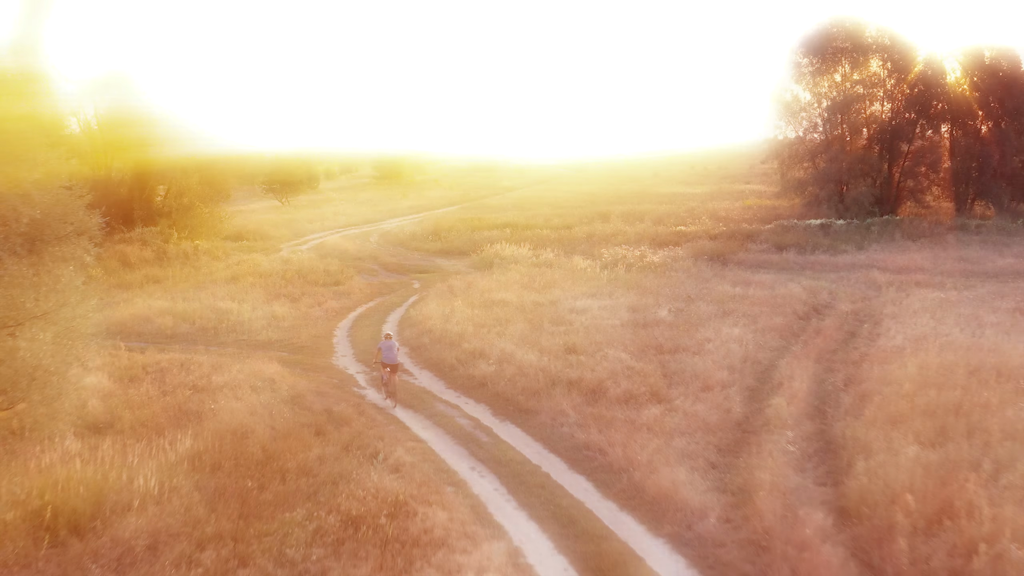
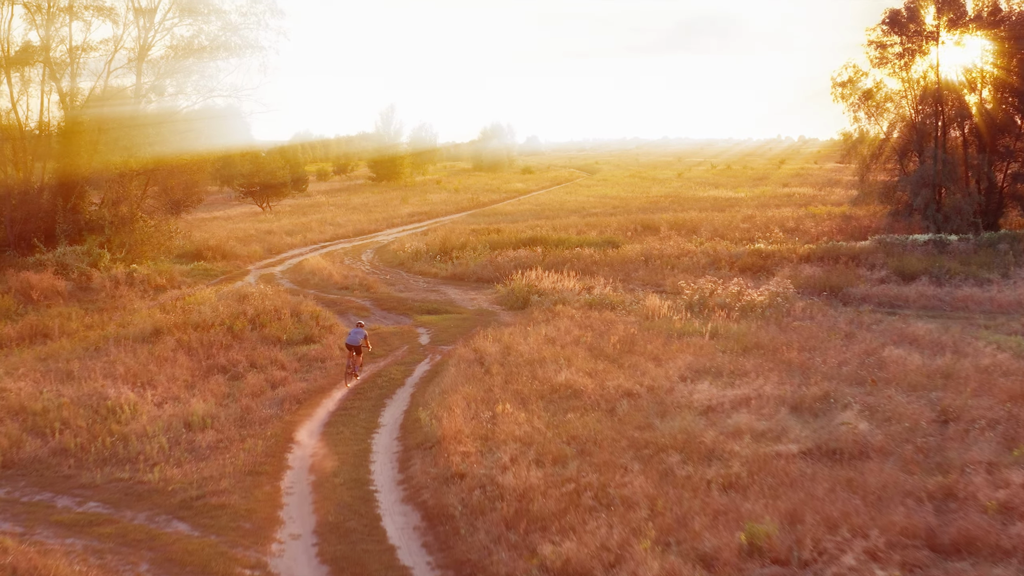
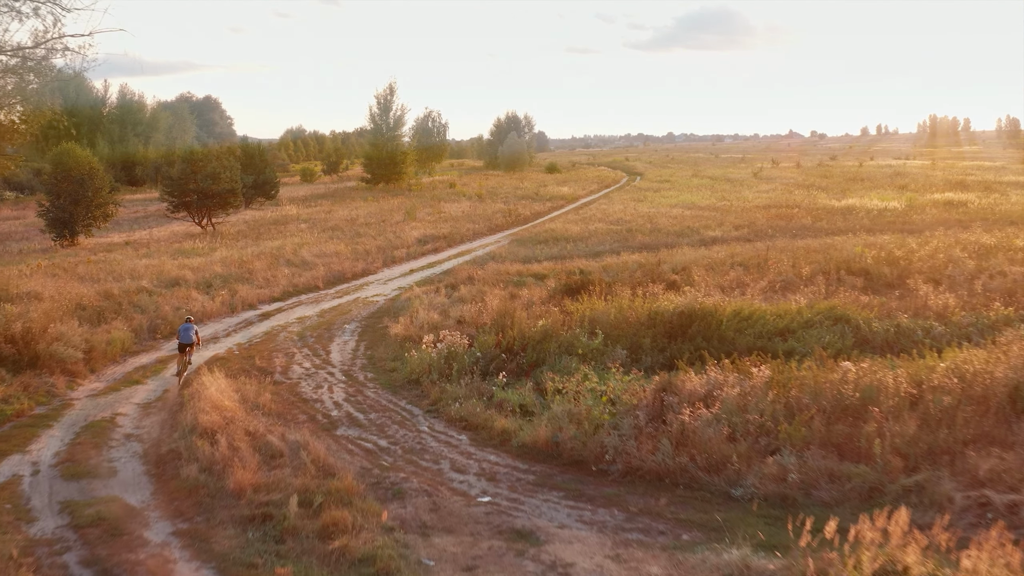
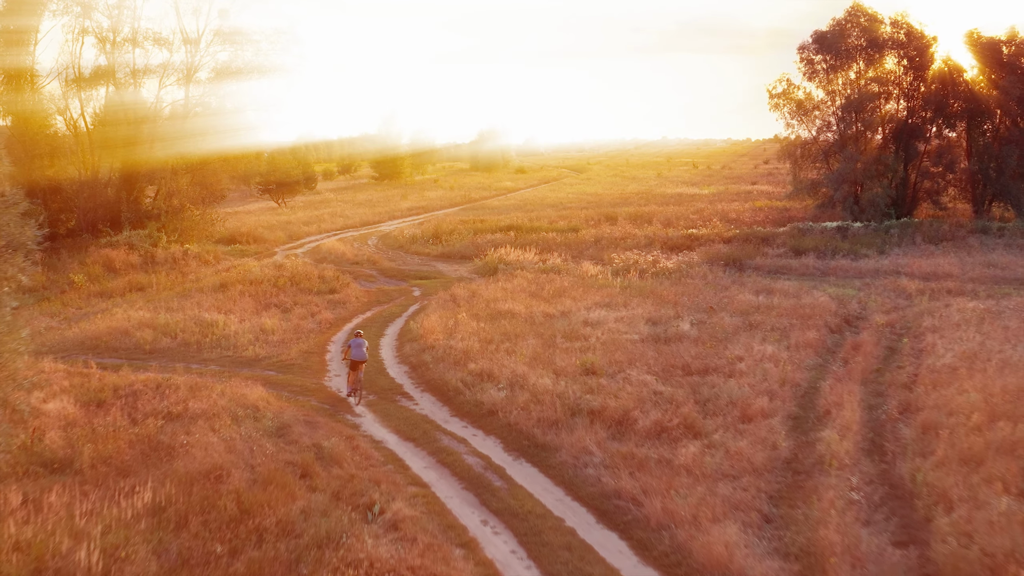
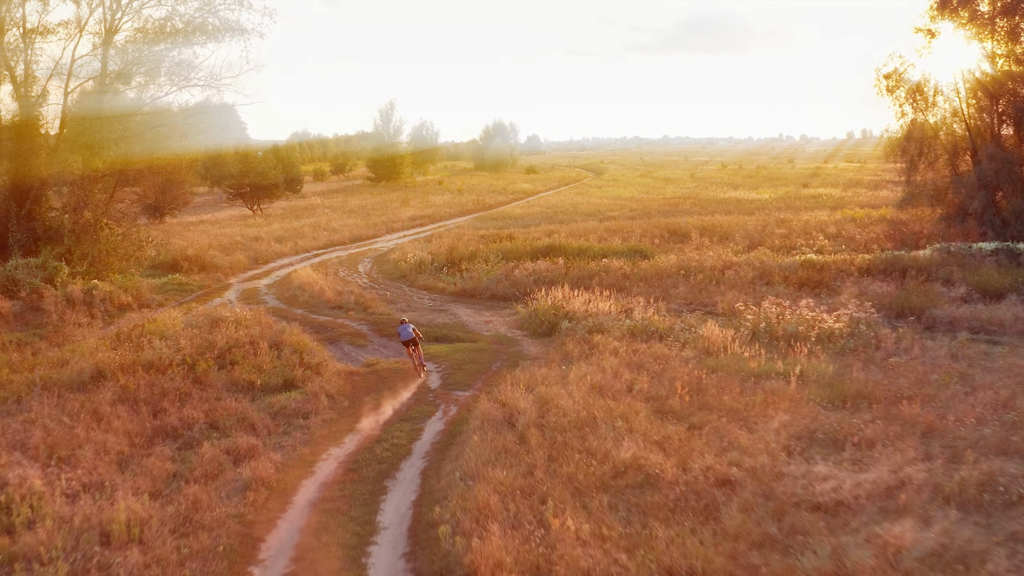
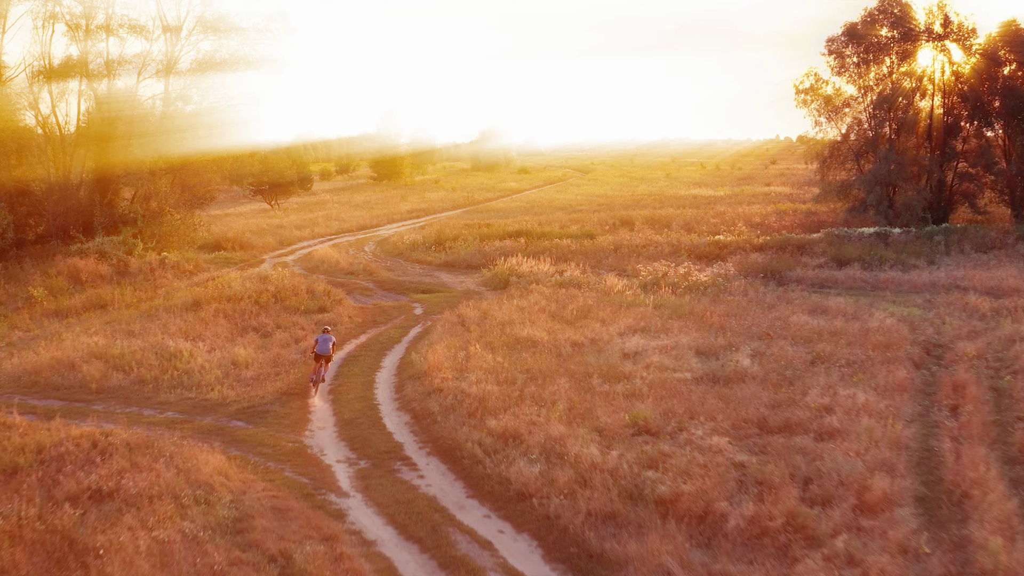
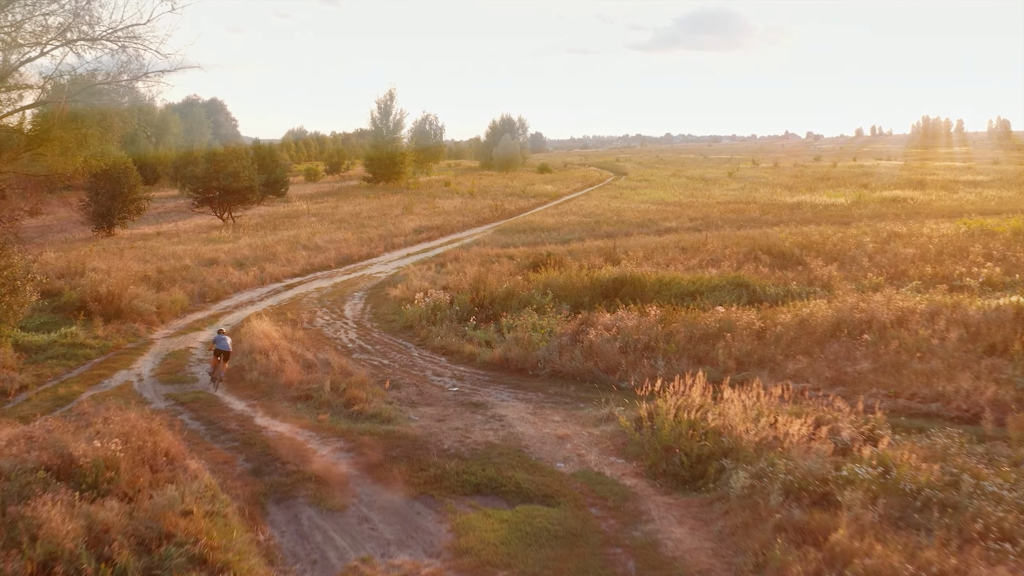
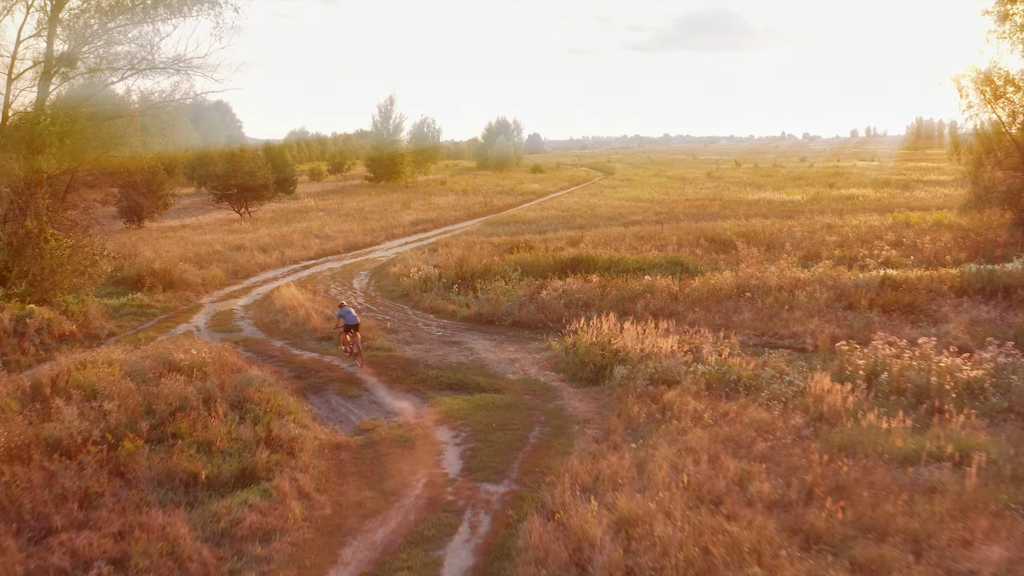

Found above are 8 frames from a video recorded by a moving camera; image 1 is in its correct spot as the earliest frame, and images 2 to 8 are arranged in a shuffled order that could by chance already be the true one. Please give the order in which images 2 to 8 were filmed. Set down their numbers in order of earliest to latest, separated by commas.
4, 6, 2, 5, 8, 7, 3
